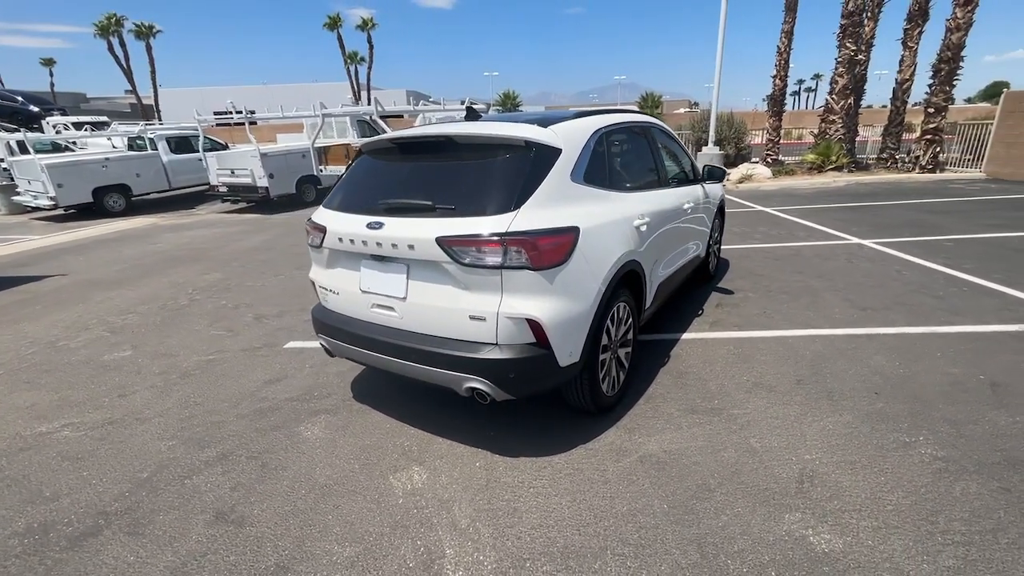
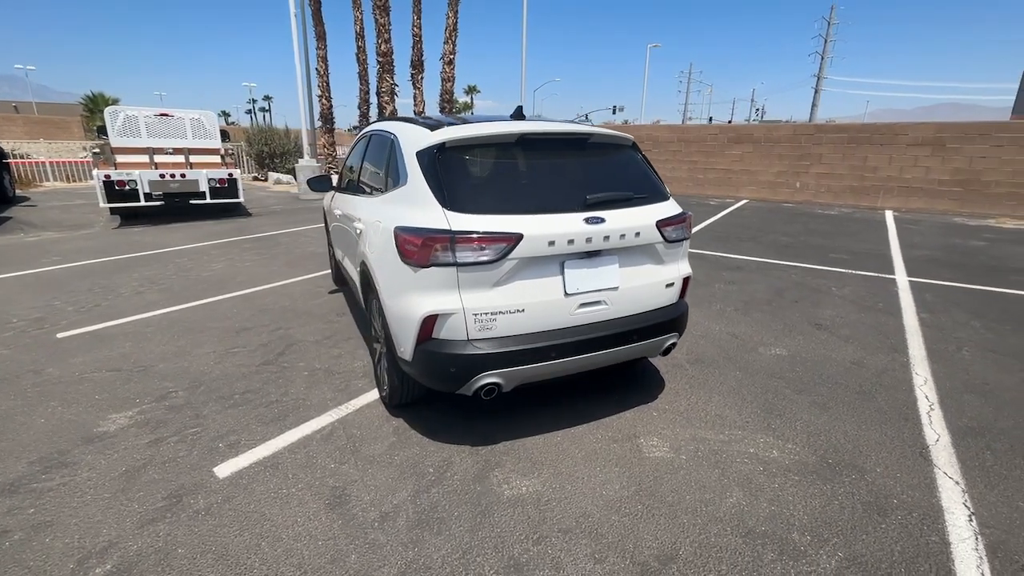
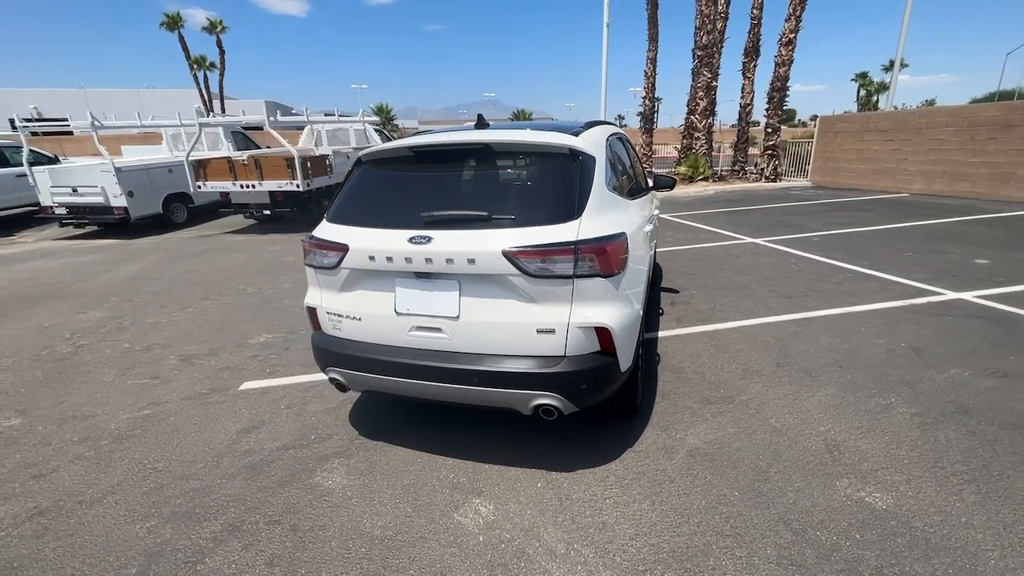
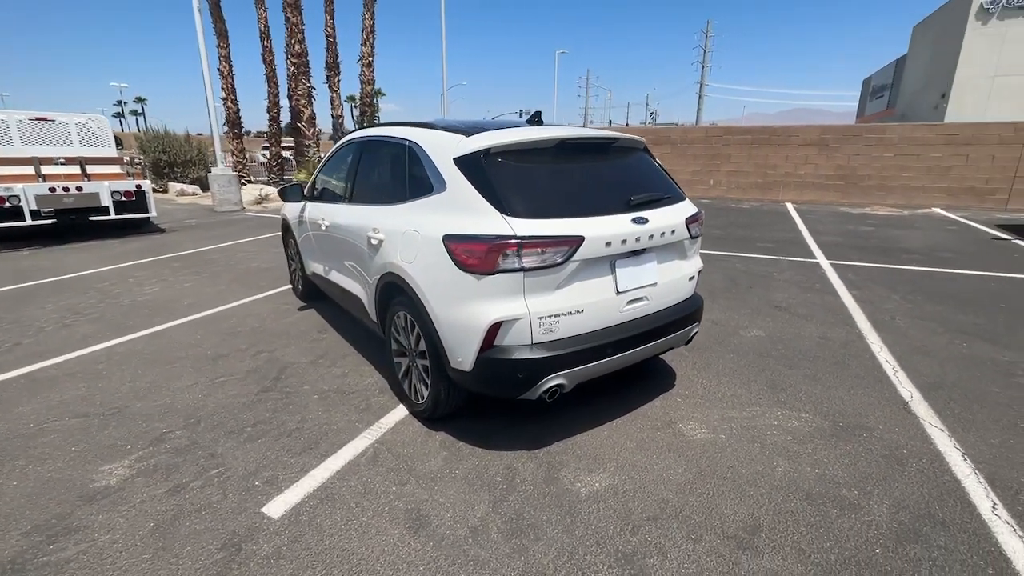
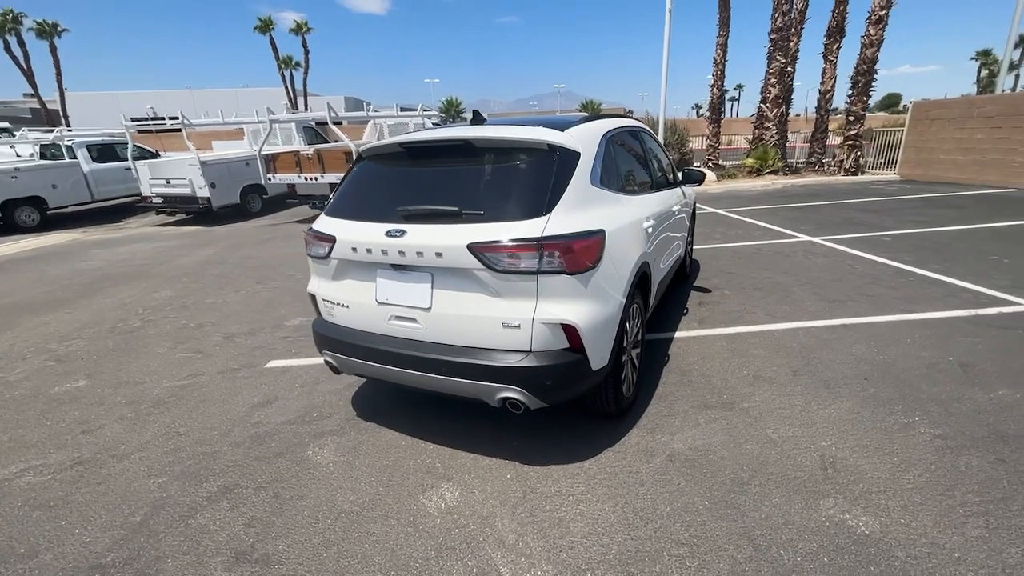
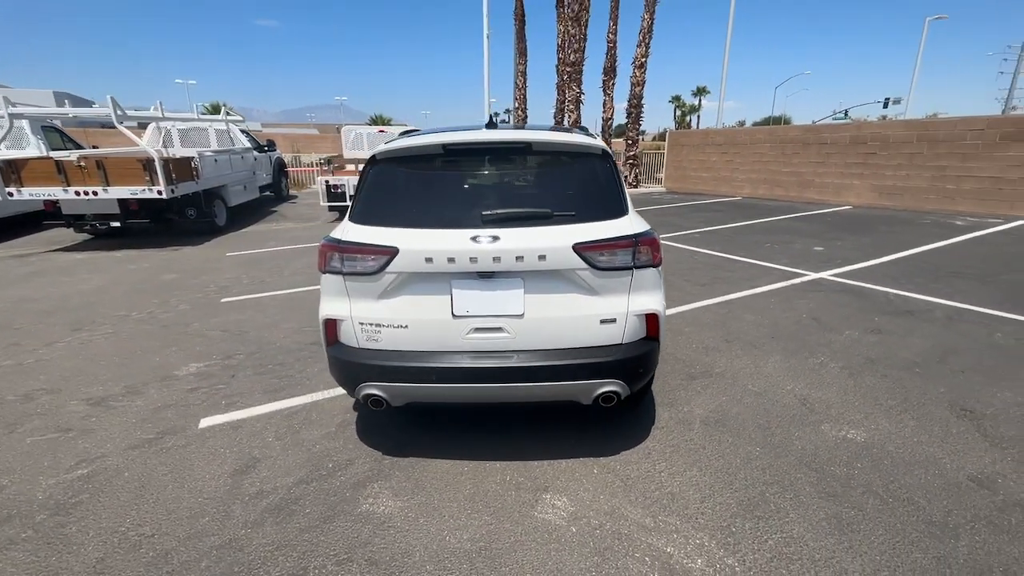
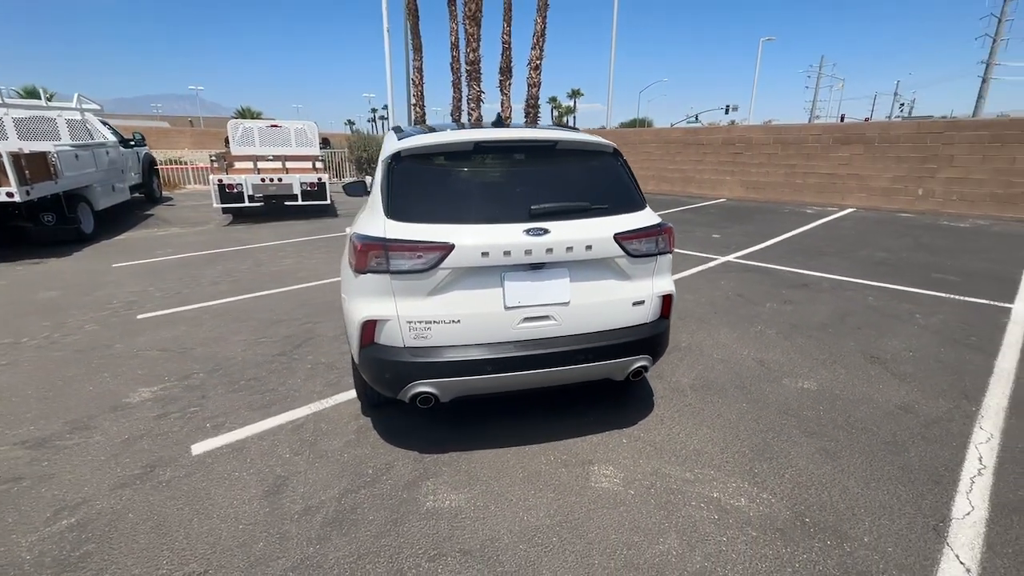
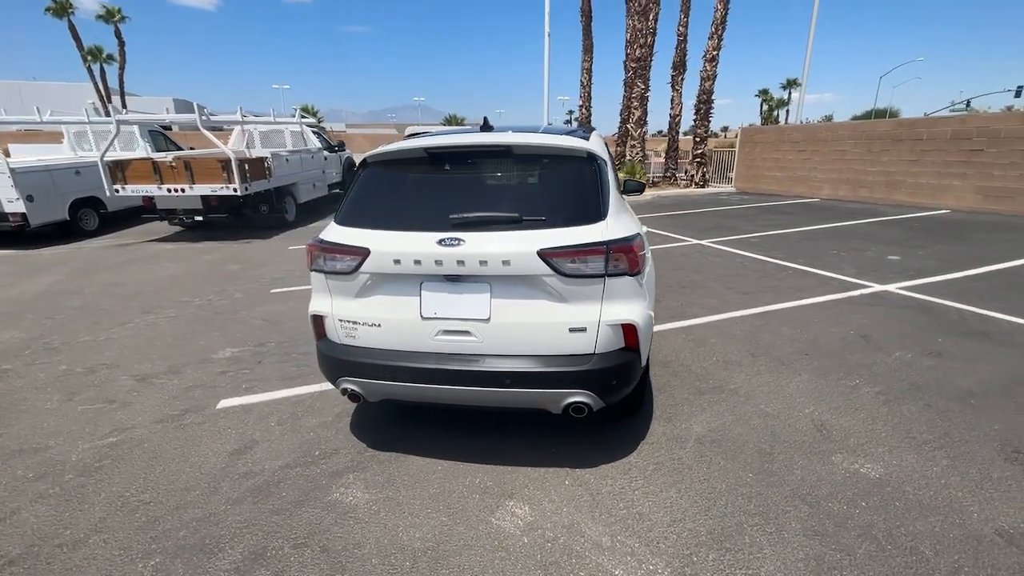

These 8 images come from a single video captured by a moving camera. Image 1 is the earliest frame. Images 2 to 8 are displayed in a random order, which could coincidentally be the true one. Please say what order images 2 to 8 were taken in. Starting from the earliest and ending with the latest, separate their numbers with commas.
5, 3, 8, 6, 7, 2, 4
